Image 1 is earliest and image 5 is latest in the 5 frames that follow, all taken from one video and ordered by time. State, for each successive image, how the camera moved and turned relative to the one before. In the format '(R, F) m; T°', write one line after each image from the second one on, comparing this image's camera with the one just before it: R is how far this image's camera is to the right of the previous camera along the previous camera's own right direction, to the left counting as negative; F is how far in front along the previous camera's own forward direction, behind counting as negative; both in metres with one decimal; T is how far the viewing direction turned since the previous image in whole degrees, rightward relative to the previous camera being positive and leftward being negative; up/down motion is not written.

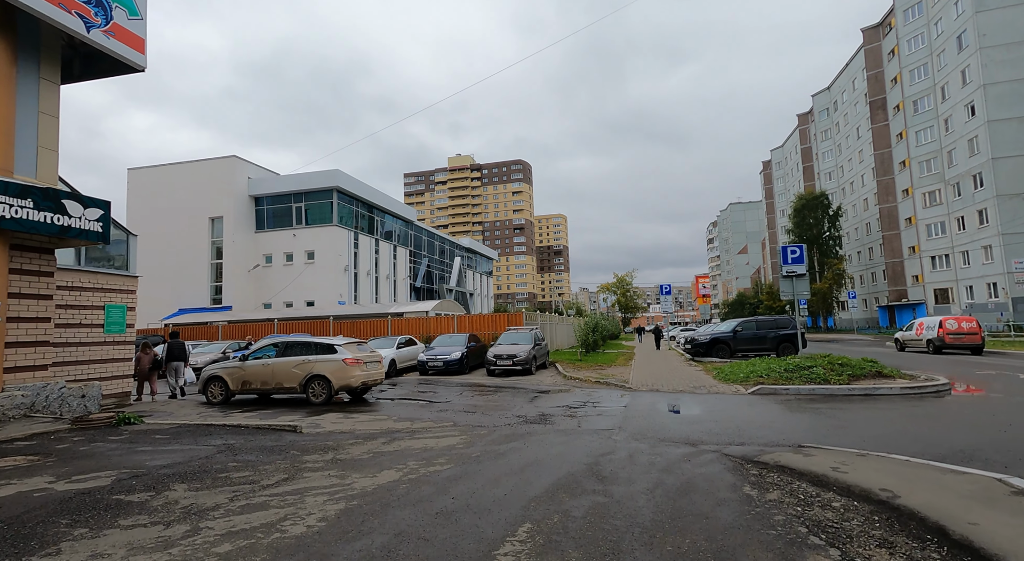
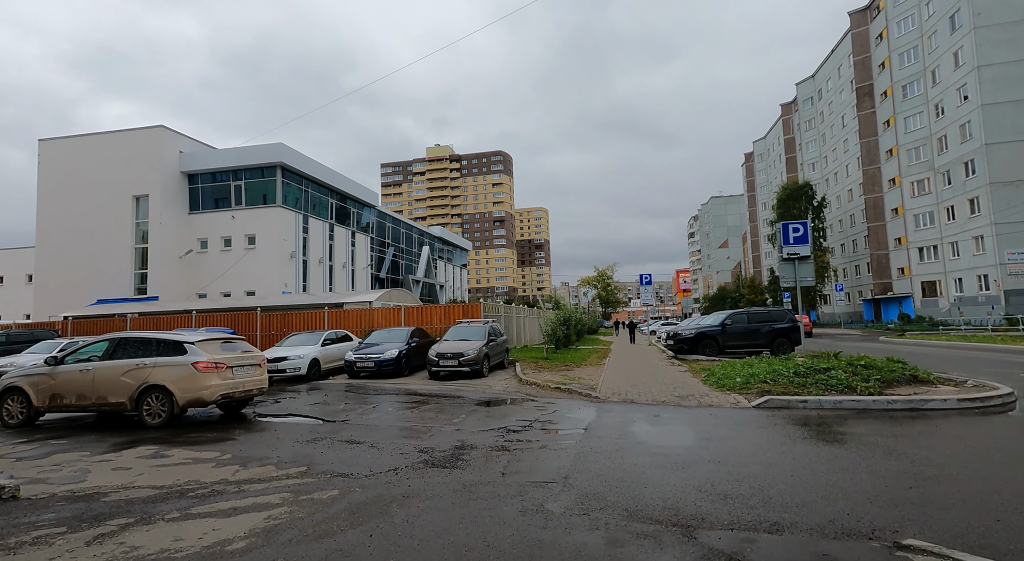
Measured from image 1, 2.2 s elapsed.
(+0.9, +3.1) m; +2°
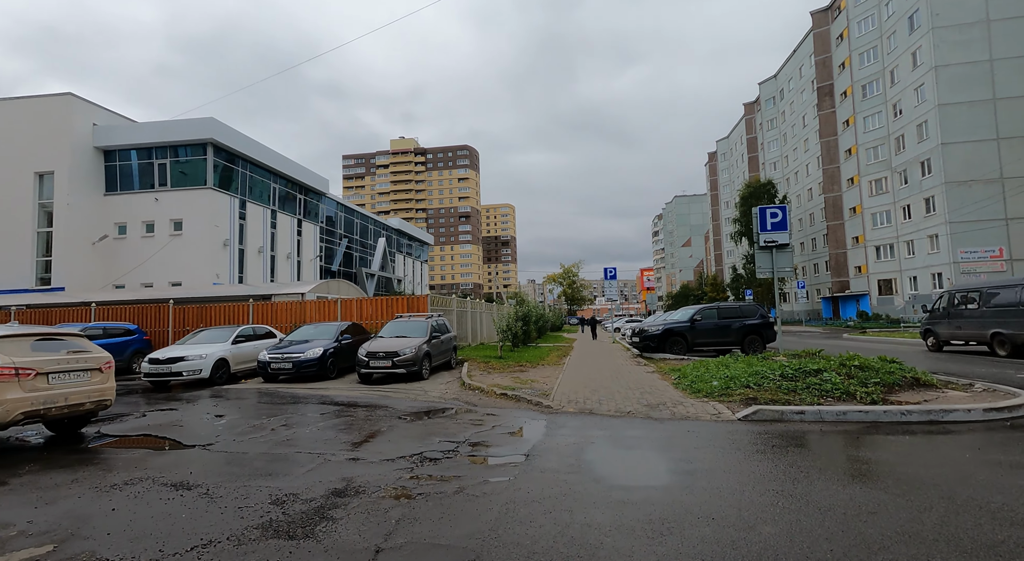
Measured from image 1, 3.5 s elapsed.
(+0.5, +1.9) m; +4°
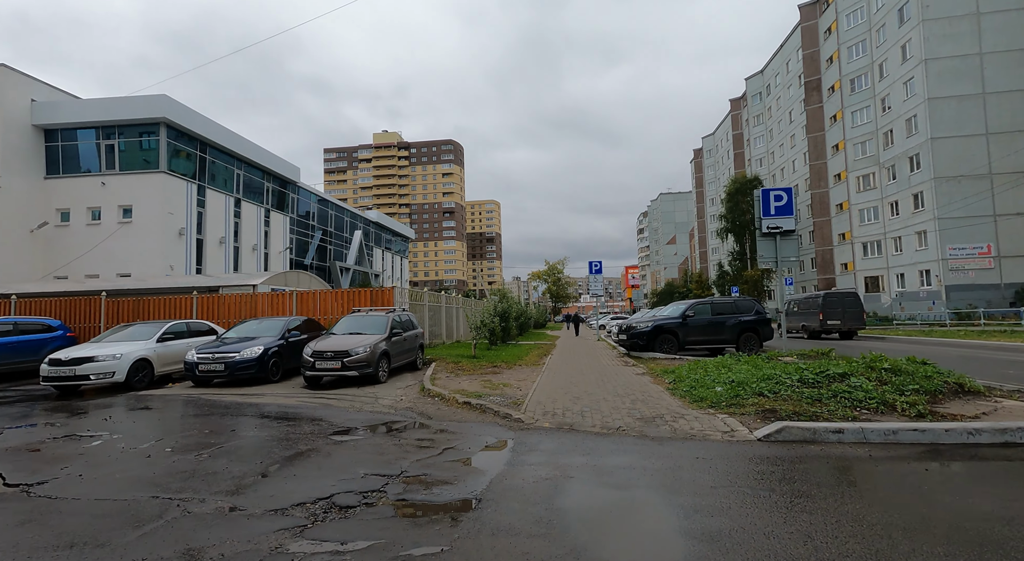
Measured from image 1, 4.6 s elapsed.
(+0.3, +1.6) m; +2°
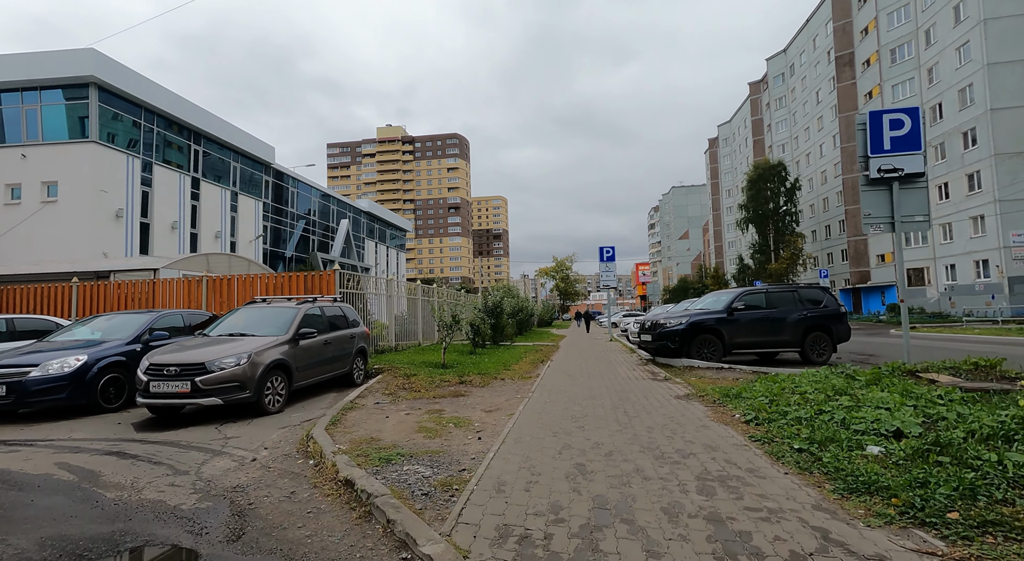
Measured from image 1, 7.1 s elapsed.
(+0.5, +4.2) m; -1°
